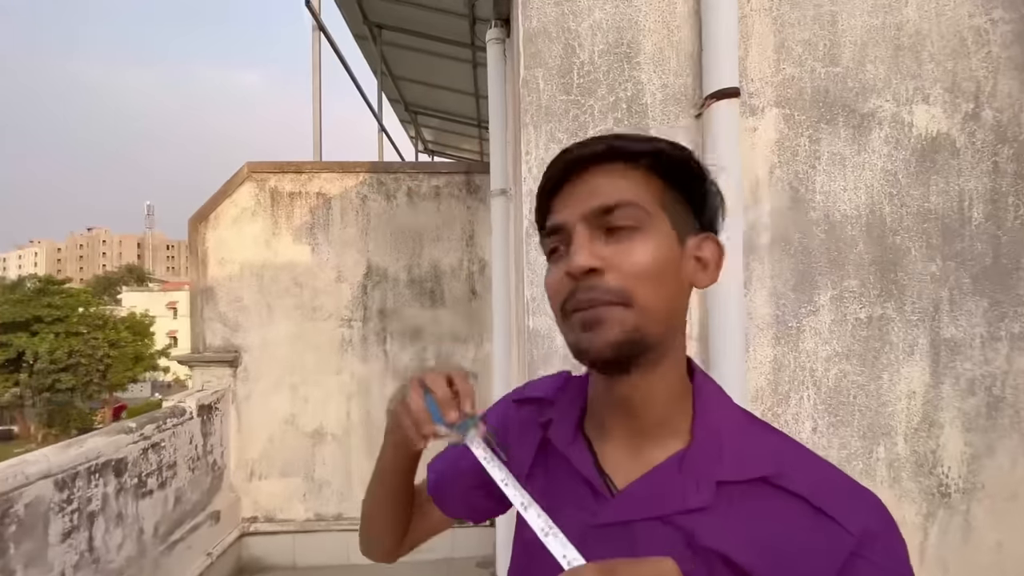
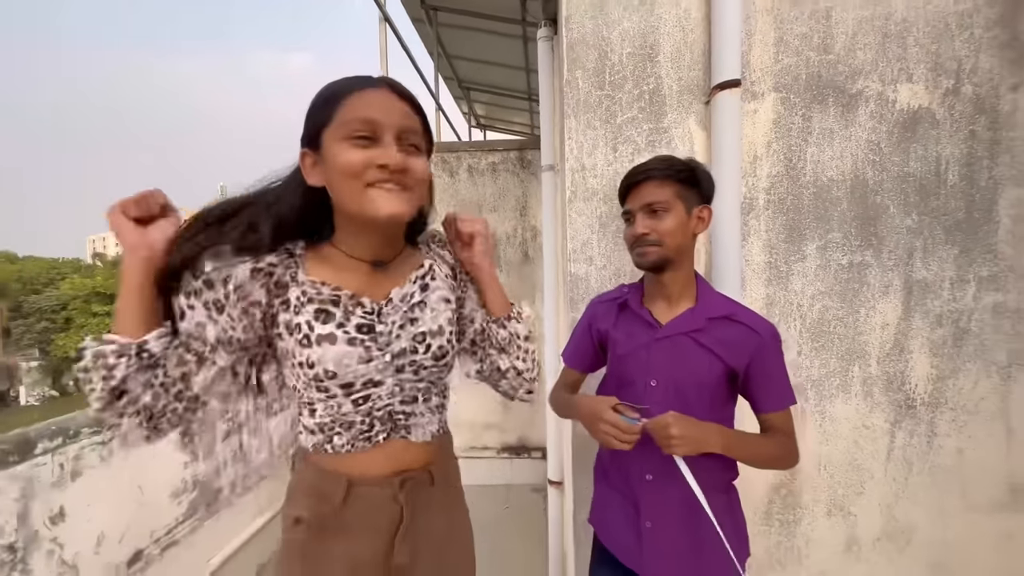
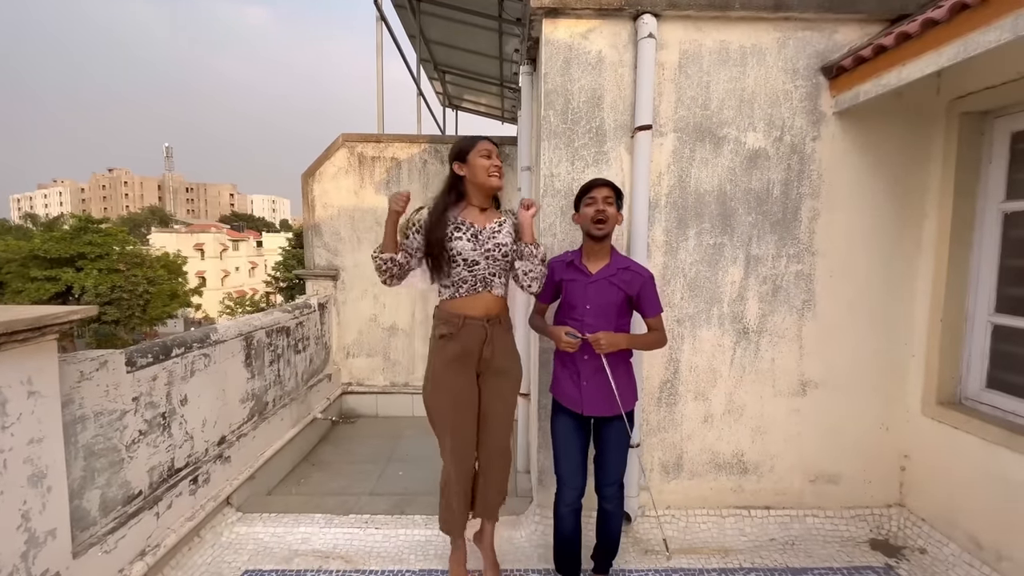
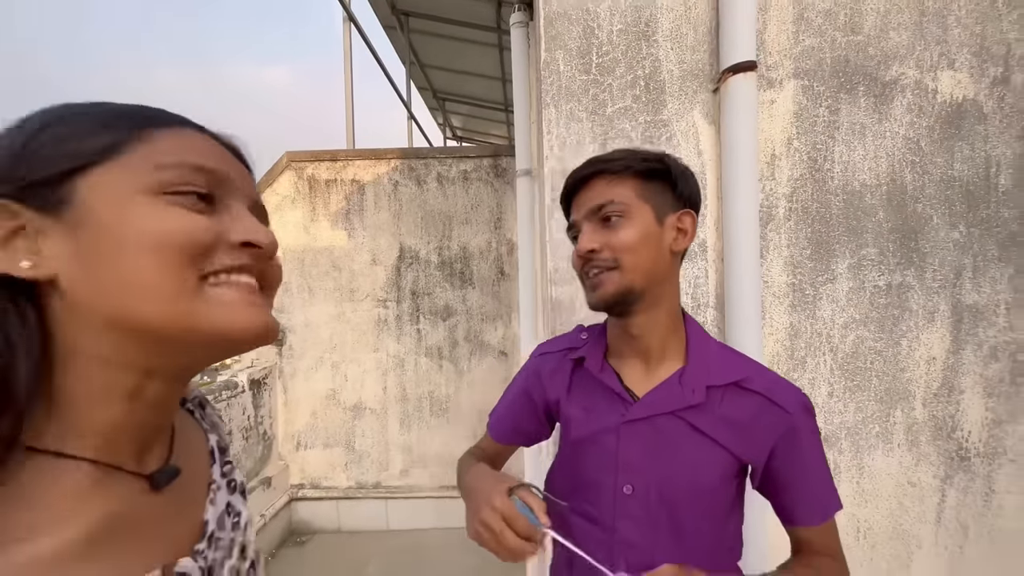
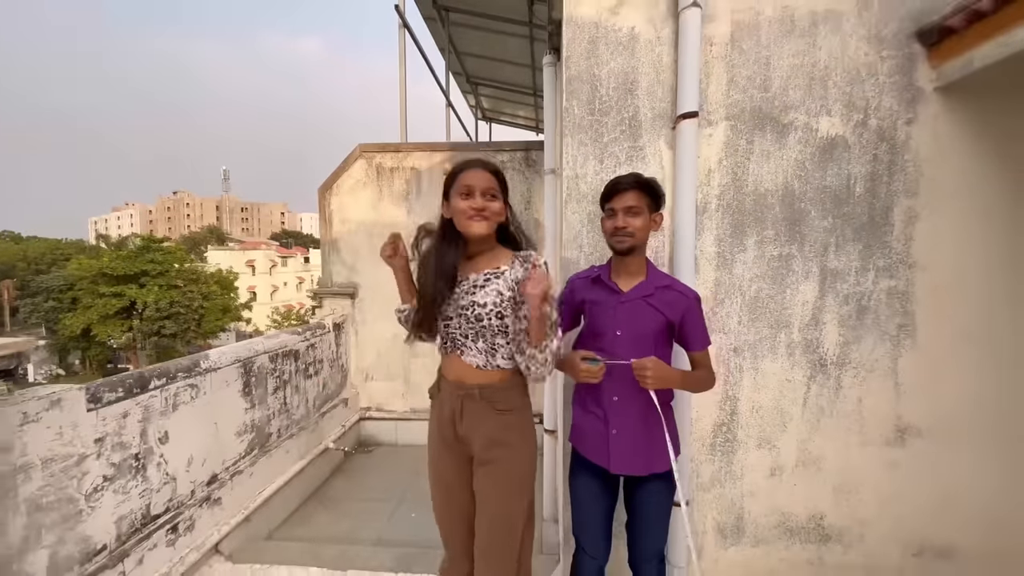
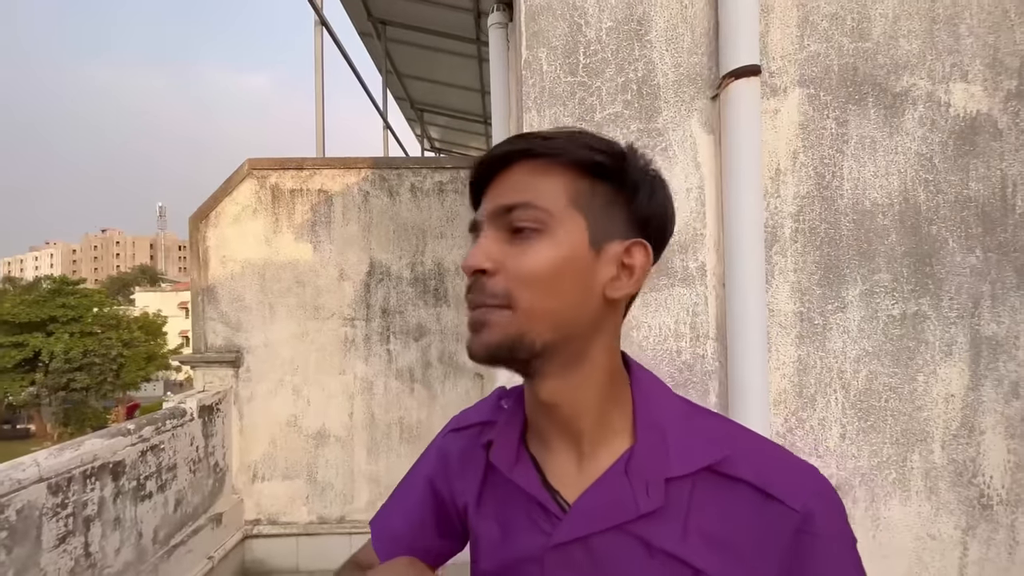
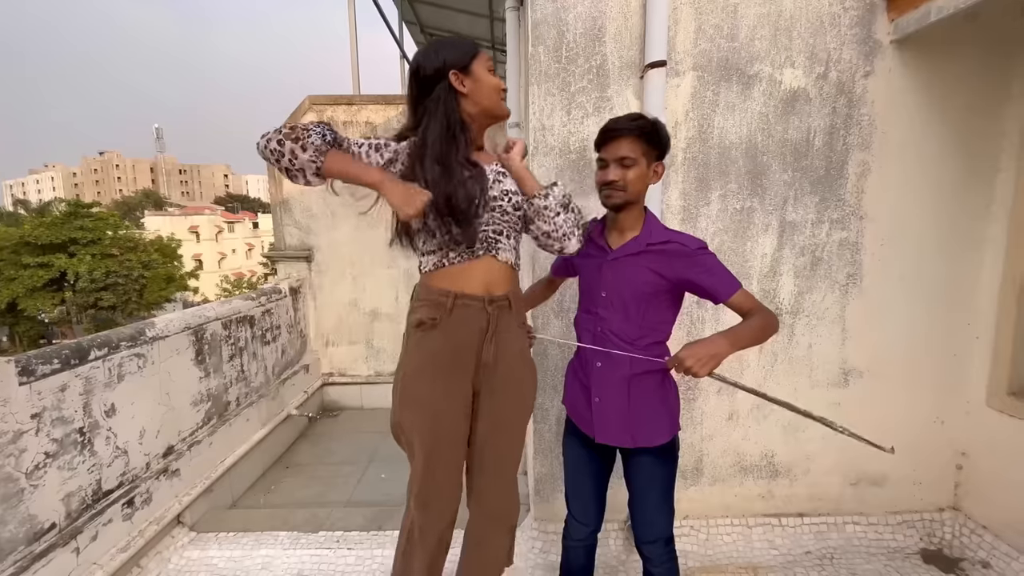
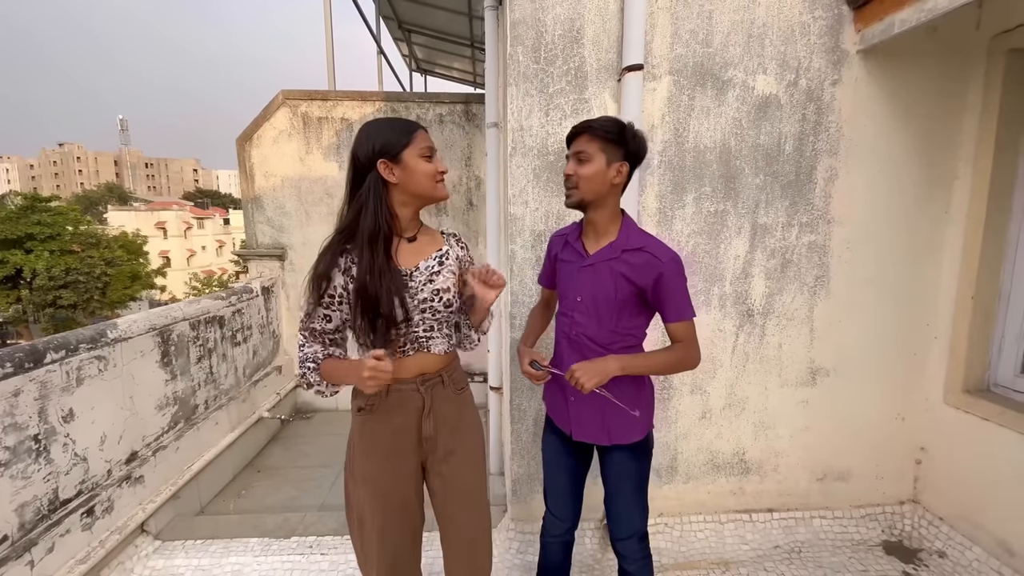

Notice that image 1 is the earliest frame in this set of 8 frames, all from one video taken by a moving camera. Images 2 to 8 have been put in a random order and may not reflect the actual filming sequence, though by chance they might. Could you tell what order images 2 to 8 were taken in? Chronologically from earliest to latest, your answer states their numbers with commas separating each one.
6, 4, 2, 5, 3, 7, 8
